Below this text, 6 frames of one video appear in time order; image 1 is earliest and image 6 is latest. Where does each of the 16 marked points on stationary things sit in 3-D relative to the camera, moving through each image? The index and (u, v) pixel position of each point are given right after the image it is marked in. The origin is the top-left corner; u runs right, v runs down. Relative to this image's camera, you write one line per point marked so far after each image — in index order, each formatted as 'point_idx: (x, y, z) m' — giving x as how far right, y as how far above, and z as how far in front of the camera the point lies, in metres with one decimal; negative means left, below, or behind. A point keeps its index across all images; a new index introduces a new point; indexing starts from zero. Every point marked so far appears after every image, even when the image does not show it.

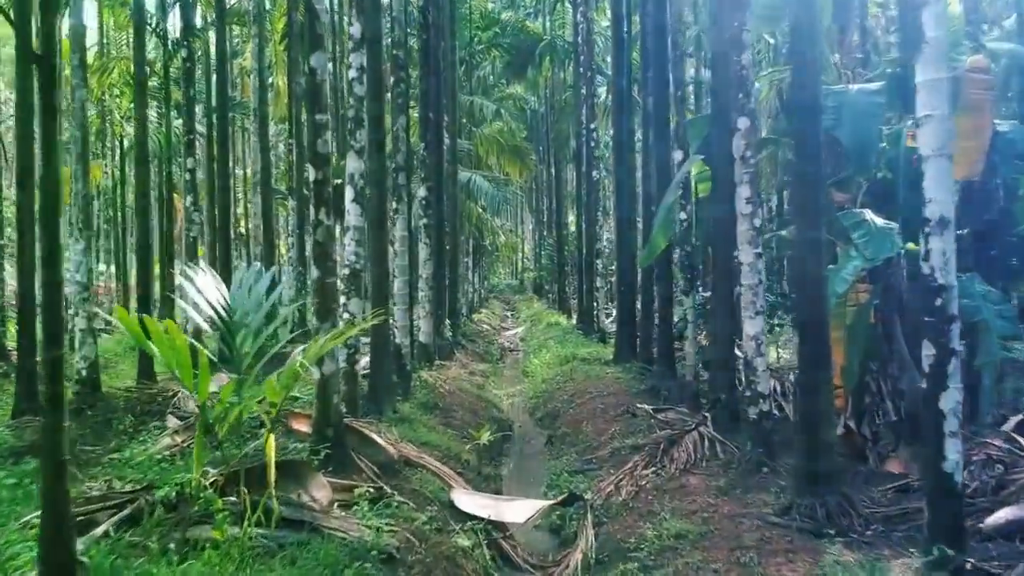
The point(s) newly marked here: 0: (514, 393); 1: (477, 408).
0: (0.0, -2.1, +16.3) m
1: (-0.5, -1.8, +12.2) m
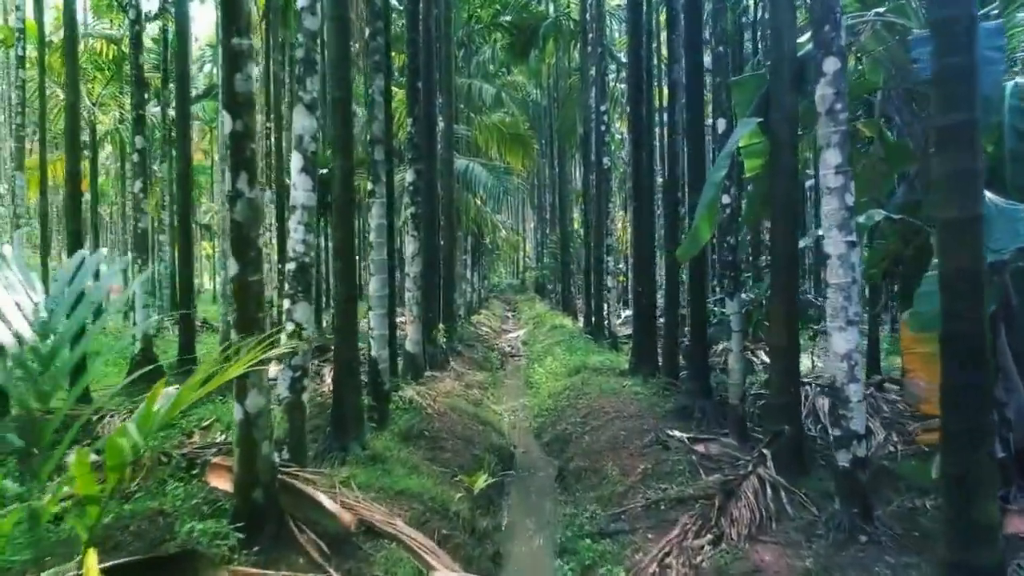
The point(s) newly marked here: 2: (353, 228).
0: (+0.1, -2.1, +14.2) m
1: (-0.5, -1.8, +10.1) m
2: (-1.4, +0.5, +7.5) m
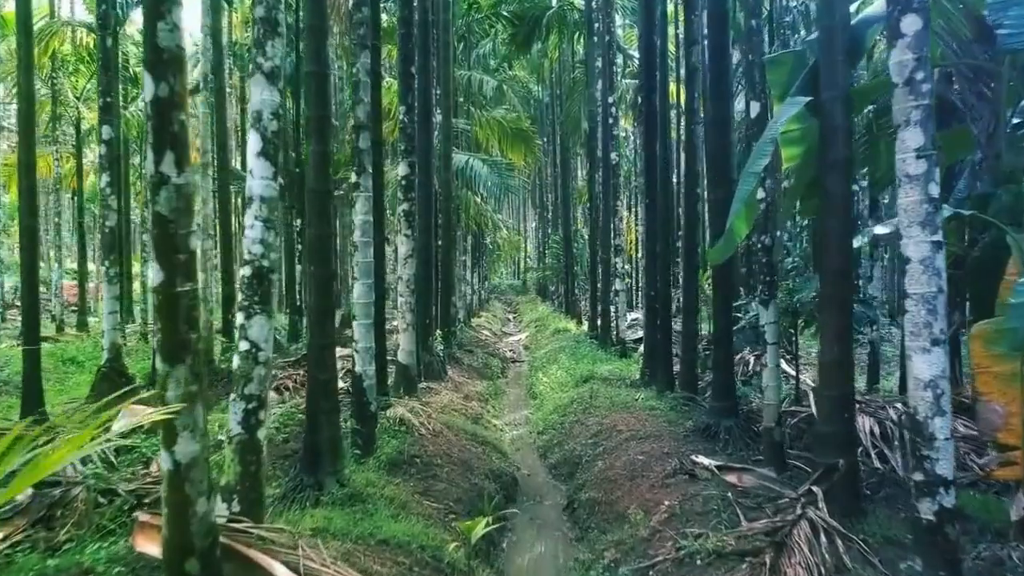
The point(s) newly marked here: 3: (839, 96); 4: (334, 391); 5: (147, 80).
0: (+0.1, -2.1, +13.1) m
1: (-0.4, -1.8, +9.0) m
2: (-1.4, +0.5, +6.4) m
3: (+2.5, +1.5, +6.3) m
4: (-1.3, -0.8, +6.4) m
5: (-1.6, +0.9, +3.7) m
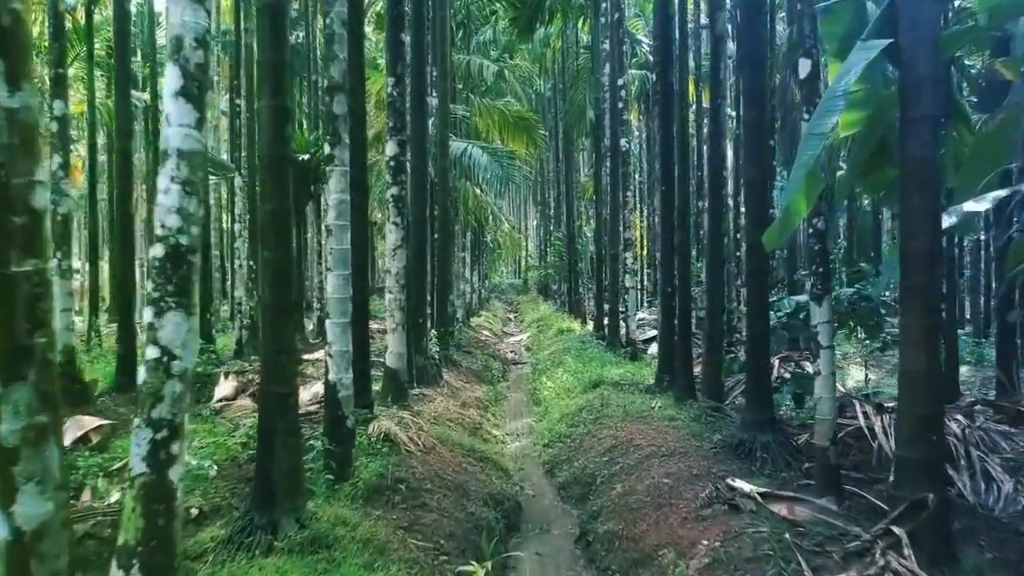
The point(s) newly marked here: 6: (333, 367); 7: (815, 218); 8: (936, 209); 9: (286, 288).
0: (+0.1, -2.1, +11.8) m
1: (-0.4, -1.8, +7.7) m
2: (-1.4, +0.5, +5.1) m
3: (+2.5, +1.5, +5.0) m
4: (-1.3, -0.7, +5.1) m
5: (-1.6, +1.0, +2.4) m
6: (-1.4, -0.6, +6.5) m
7: (+2.4, +0.6, +6.6) m
8: (+2.6, +0.5, +5.0) m
9: (-1.4, 0.0, +5.0) m
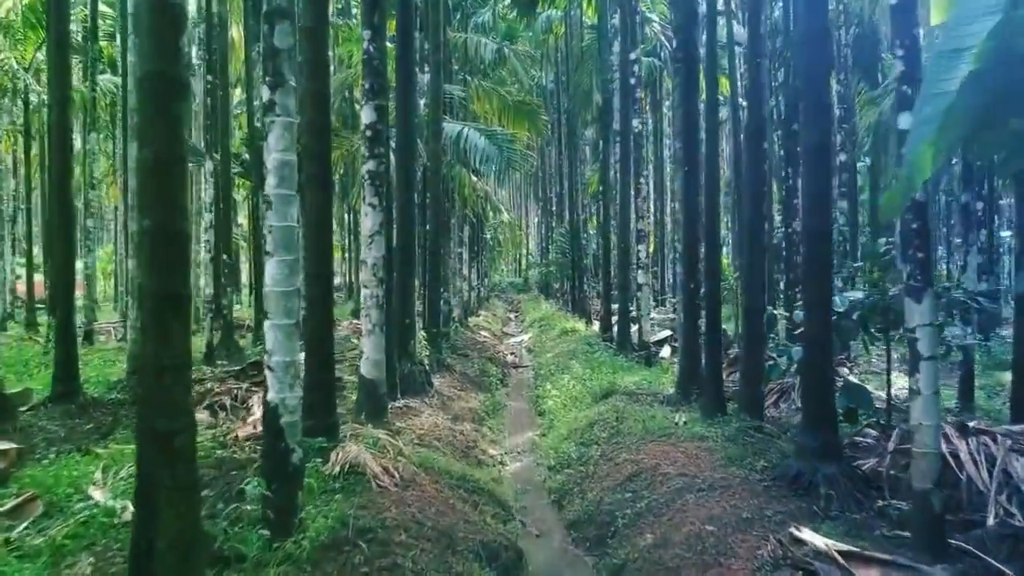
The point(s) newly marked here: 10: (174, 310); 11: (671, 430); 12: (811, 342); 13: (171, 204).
0: (+0.1, -2.0, +10.2) m
1: (-0.4, -1.7, +6.1) m
2: (-1.4, +0.6, +3.5) m
3: (+2.5, +1.6, +3.4) m
4: (-1.3, -0.7, +3.5) m
5: (-1.6, +1.0, +0.8) m
6: (-1.4, -0.6, +4.9) m
7: (+2.4, +0.6, +4.9) m
8: (+2.6, +0.5, +3.4) m
9: (-1.4, +0.1, +3.4) m
10: (-1.4, -0.1, +3.4) m
11: (+1.7, -1.5, +8.8) m
12: (+2.4, -0.4, +6.6) m
13: (-1.4, +0.3, +3.4) m
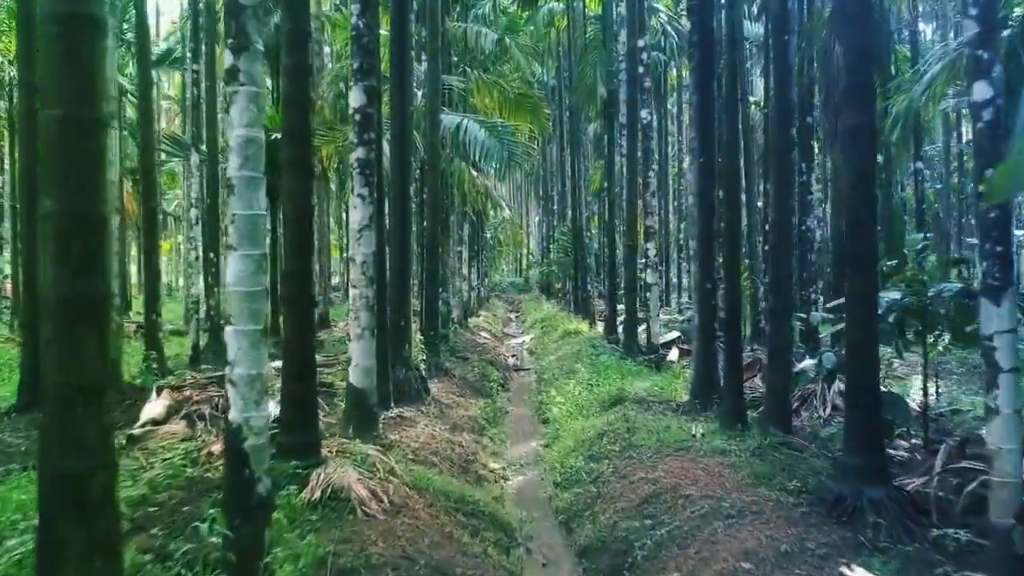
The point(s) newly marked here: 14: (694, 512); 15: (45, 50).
0: (+0.2, -2.0, +9.5) m
1: (-0.4, -1.7, +5.4) m
2: (-1.3, +0.6, +2.7) m
3: (+2.5, +1.6, +2.7) m
4: (-1.3, -0.7, +2.7) m
5: (-1.5, +1.0, 0.0) m
6: (-1.4, -0.6, +4.2) m
7: (+2.4, +0.6, +4.2) m
8: (+2.6, +0.5, +2.7) m
9: (-1.3, +0.1, +2.6) m
10: (-1.3, -0.1, +2.6) m
11: (+1.7, -1.5, +8.0) m
12: (+2.4, -0.4, +5.9) m
13: (-1.4, +0.3, +2.6) m
14: (+1.3, -1.6, +6.0) m
15: (-1.5, +0.7, +2.7) m
